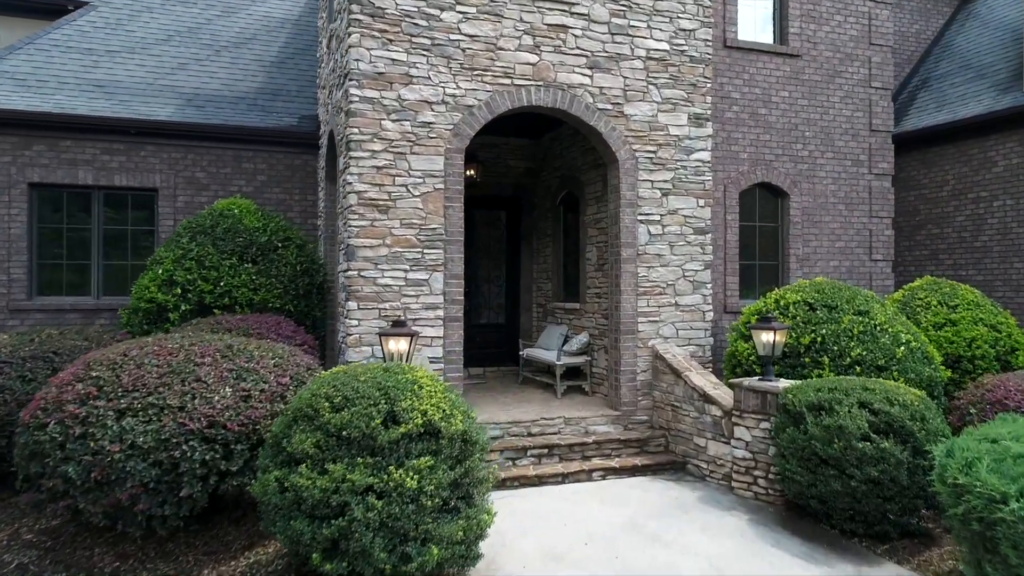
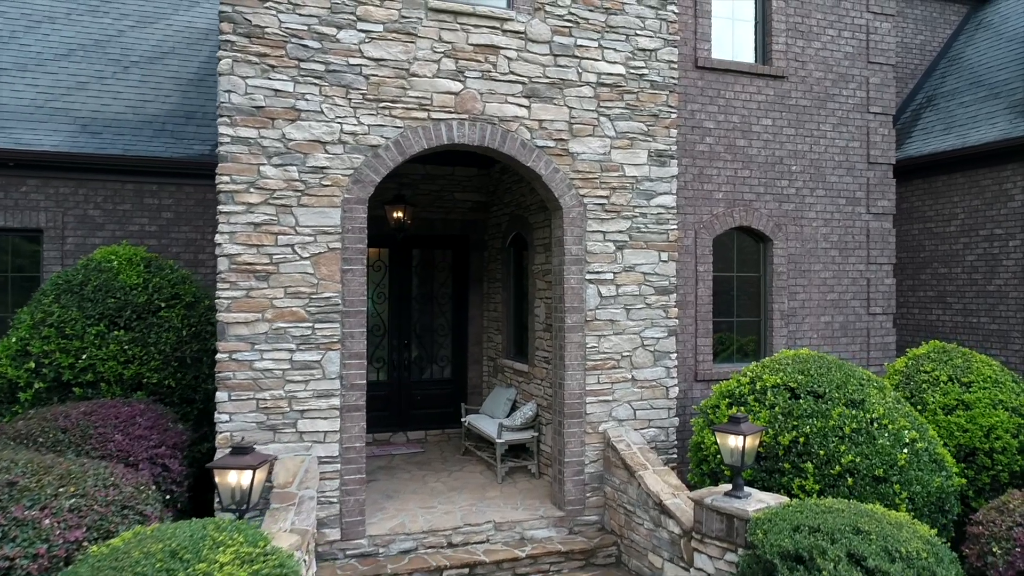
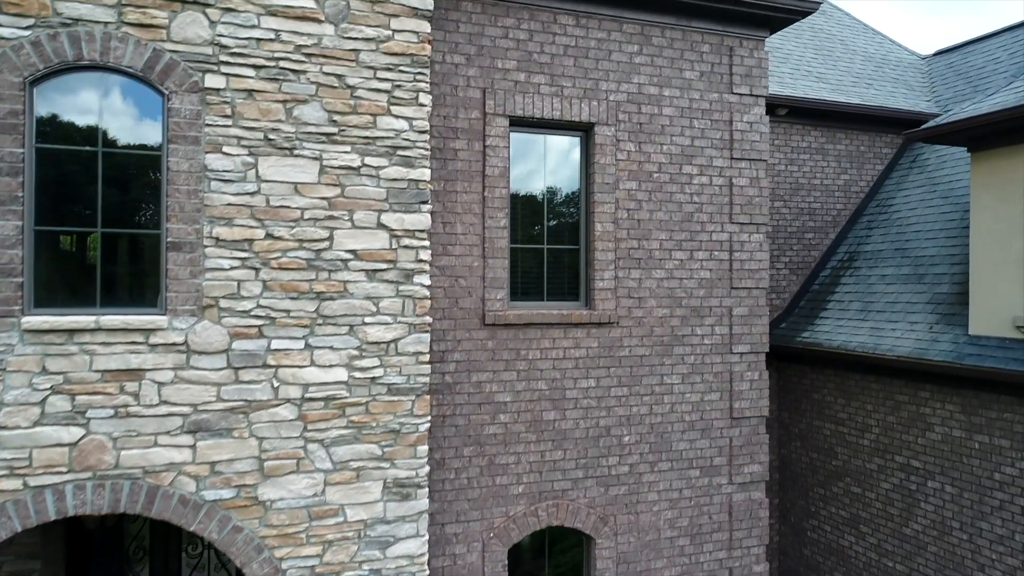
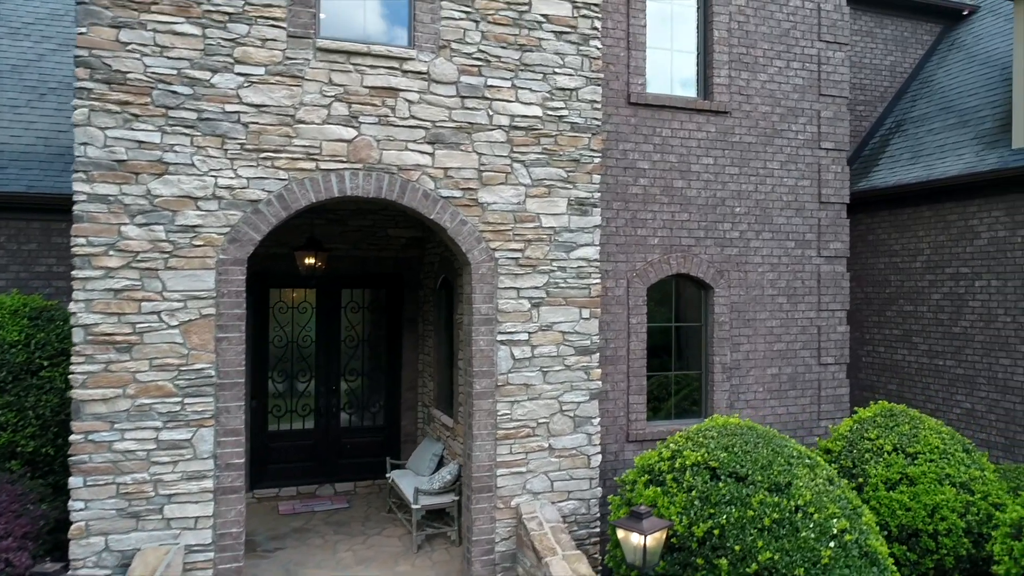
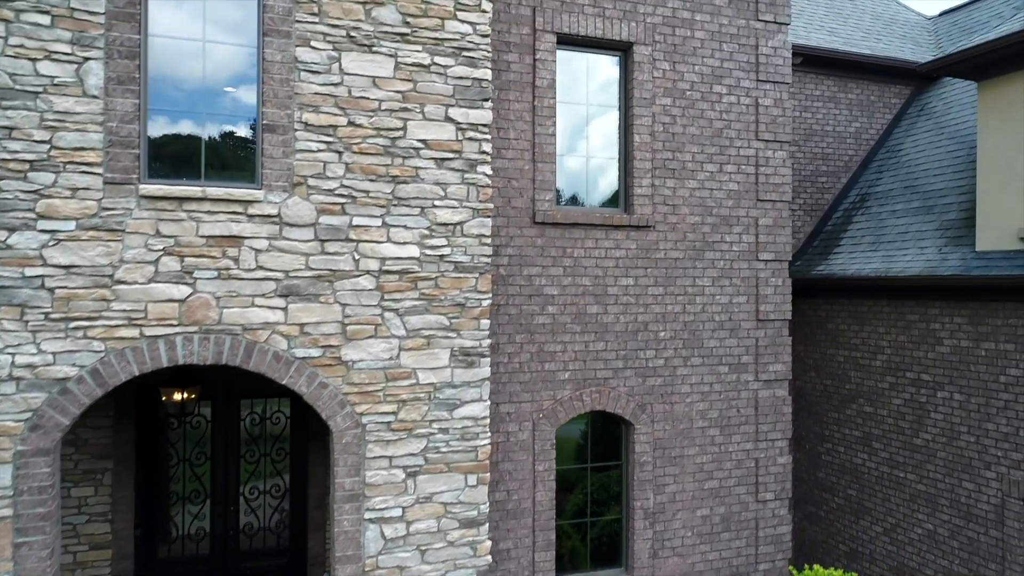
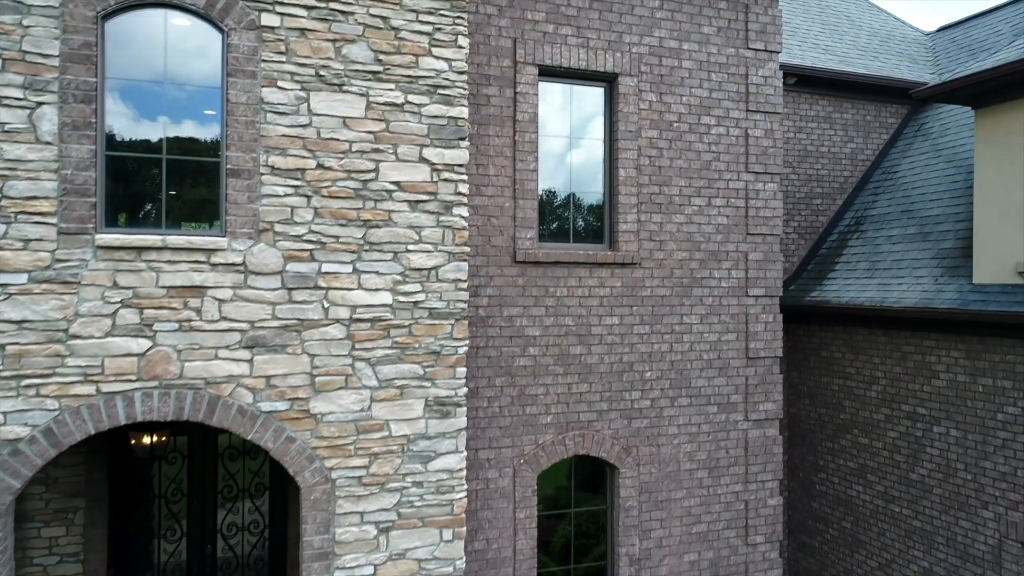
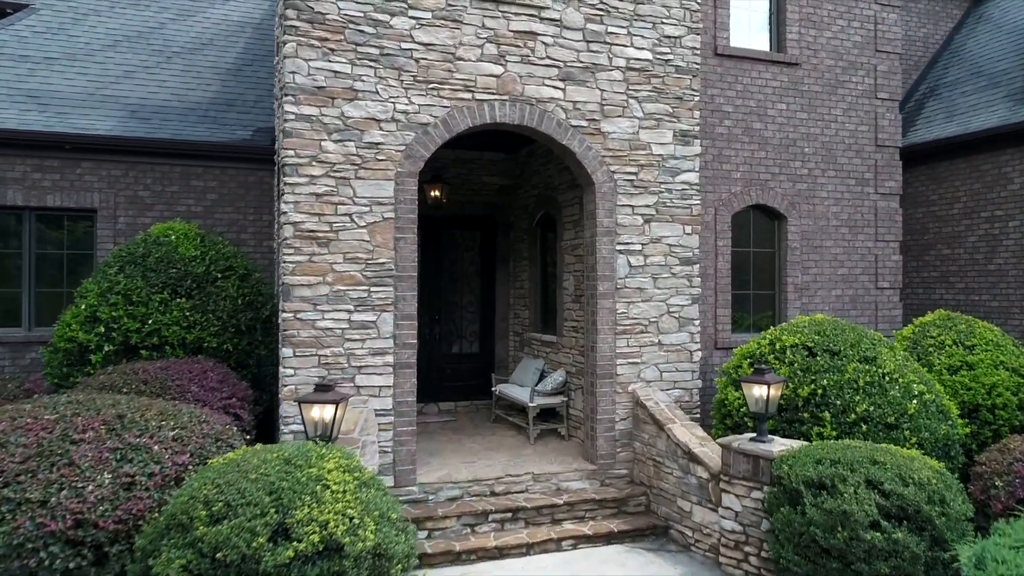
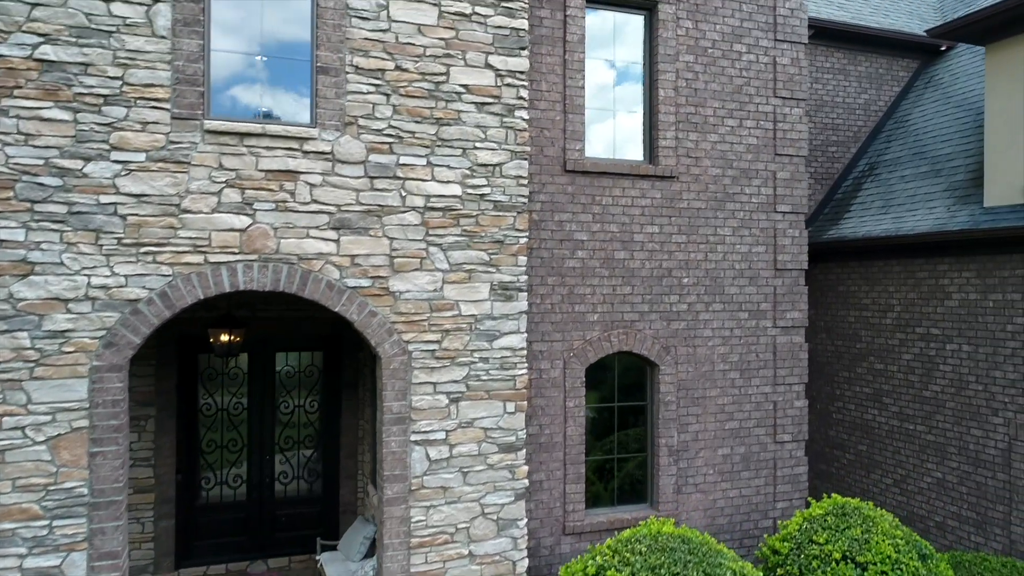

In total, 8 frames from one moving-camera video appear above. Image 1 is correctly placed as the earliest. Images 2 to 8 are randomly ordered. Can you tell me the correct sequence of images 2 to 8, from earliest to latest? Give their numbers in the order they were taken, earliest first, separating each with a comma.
7, 2, 4, 8, 5, 6, 3
